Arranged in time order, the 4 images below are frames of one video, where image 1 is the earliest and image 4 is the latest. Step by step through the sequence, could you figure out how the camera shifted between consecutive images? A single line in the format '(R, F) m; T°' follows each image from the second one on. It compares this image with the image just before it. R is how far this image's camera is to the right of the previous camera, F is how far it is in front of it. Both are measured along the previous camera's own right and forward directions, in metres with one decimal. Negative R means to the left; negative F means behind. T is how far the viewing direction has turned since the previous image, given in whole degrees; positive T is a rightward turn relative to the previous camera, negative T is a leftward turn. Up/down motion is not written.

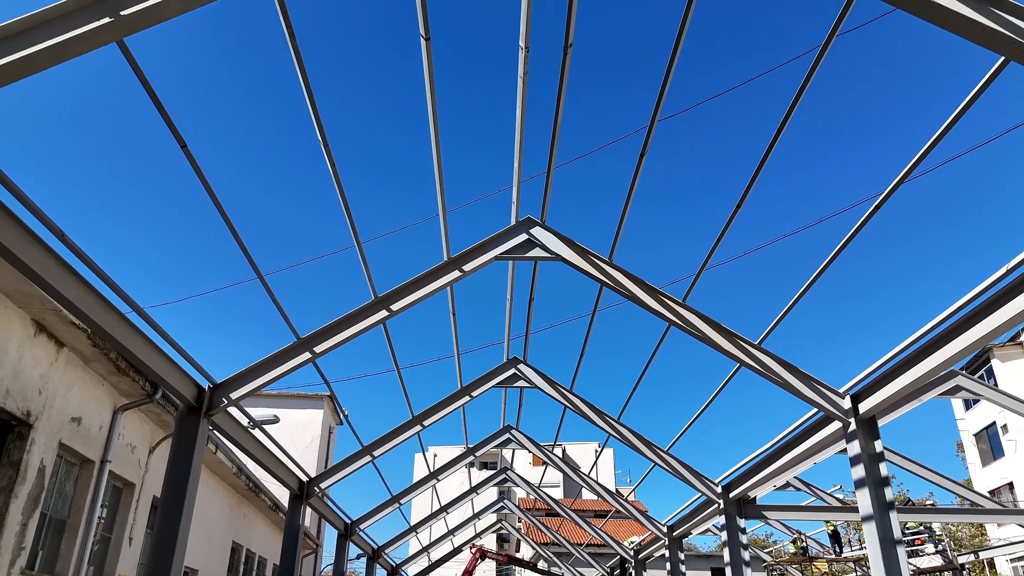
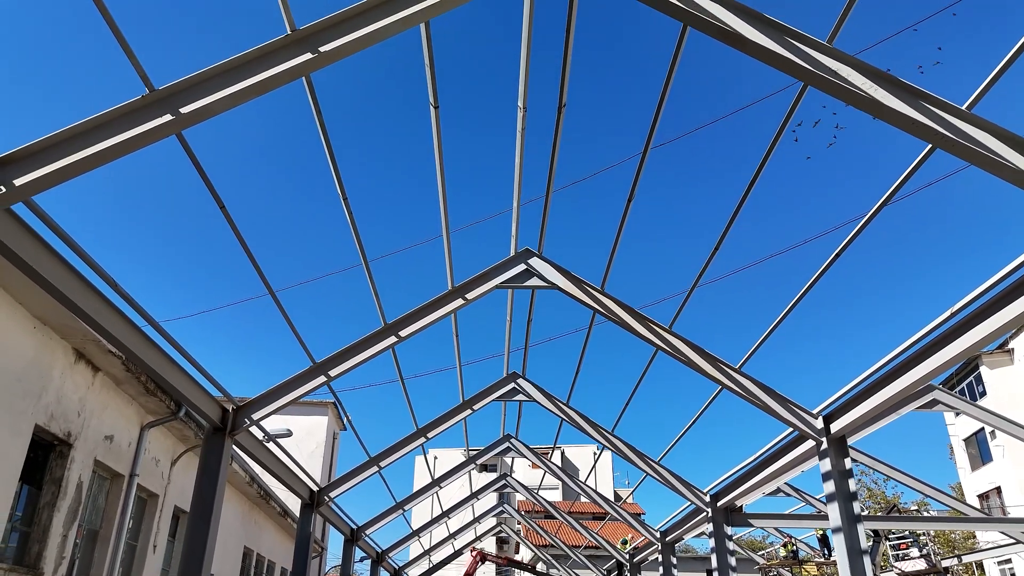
(0.0, -0.6) m; 0°
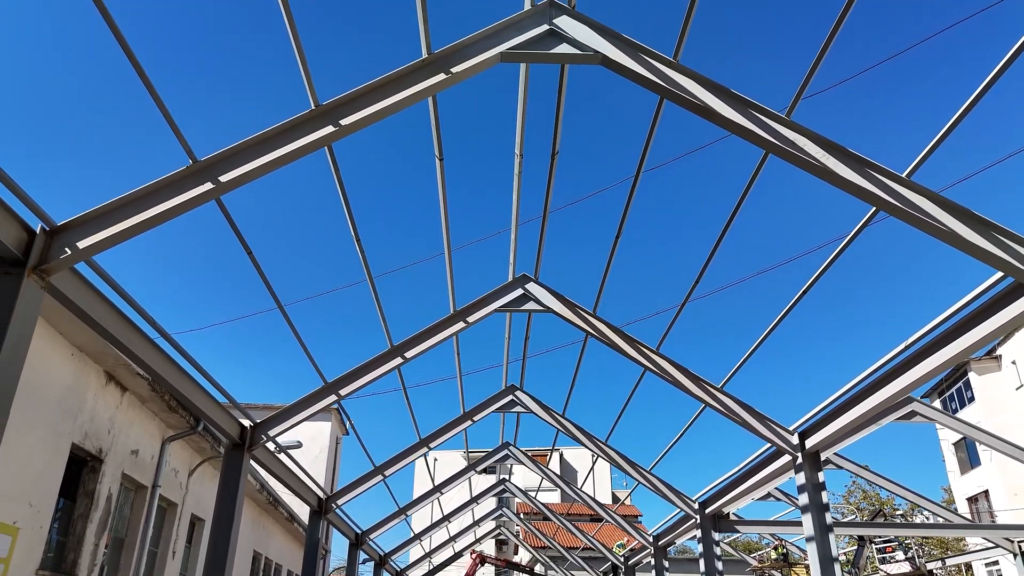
(0.0, -0.6) m; 0°
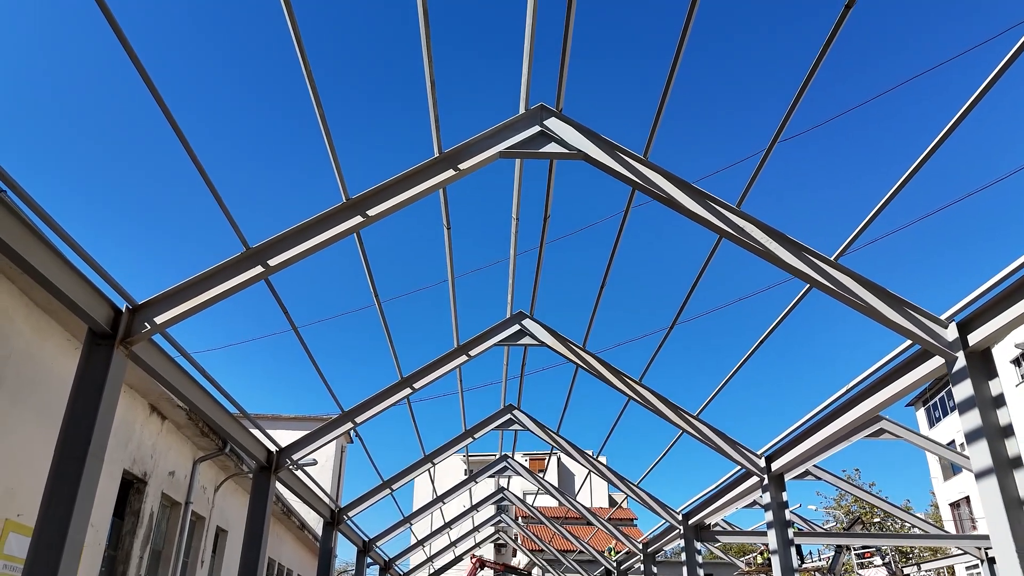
(0.0, -1.0) m; 0°
